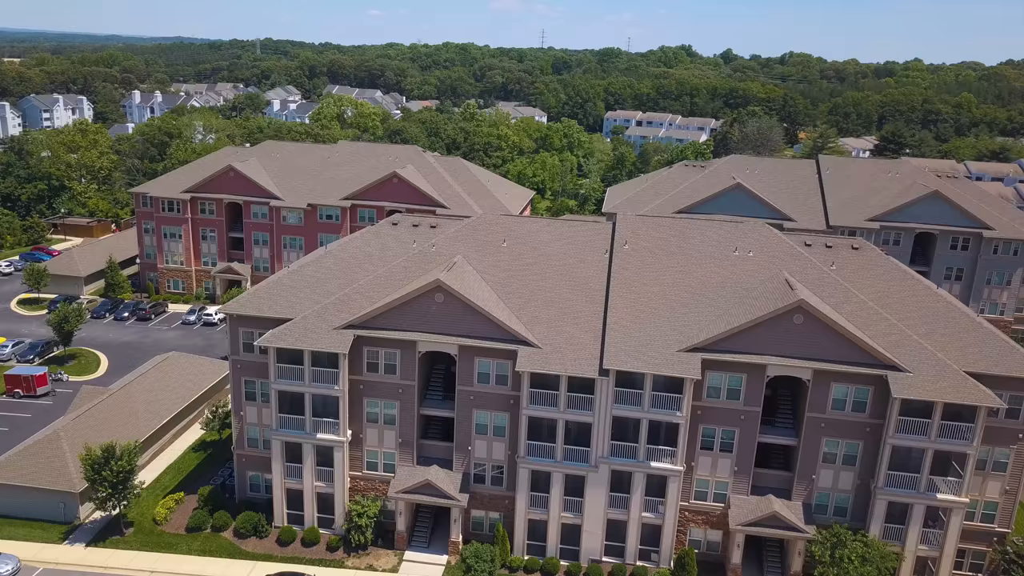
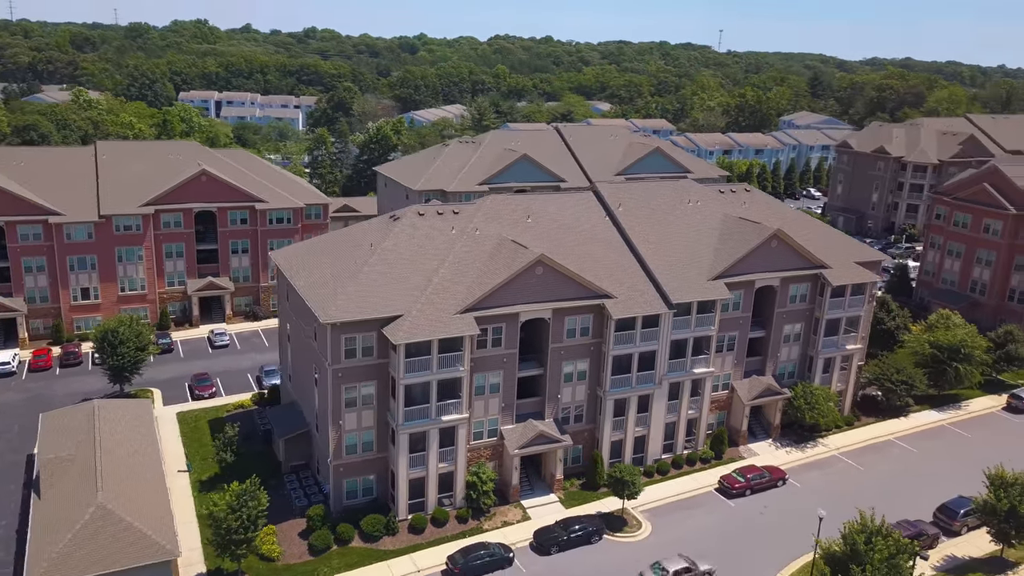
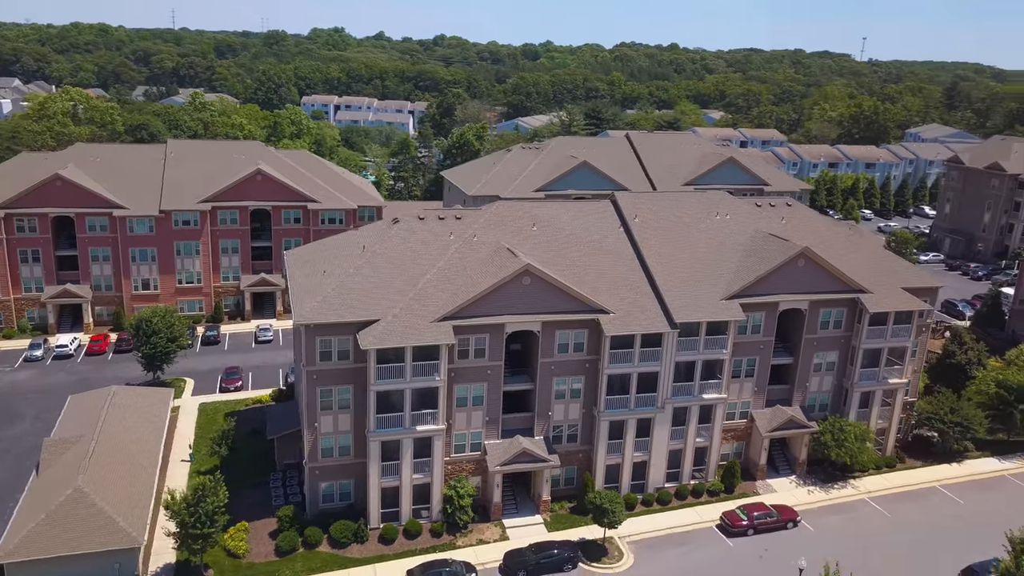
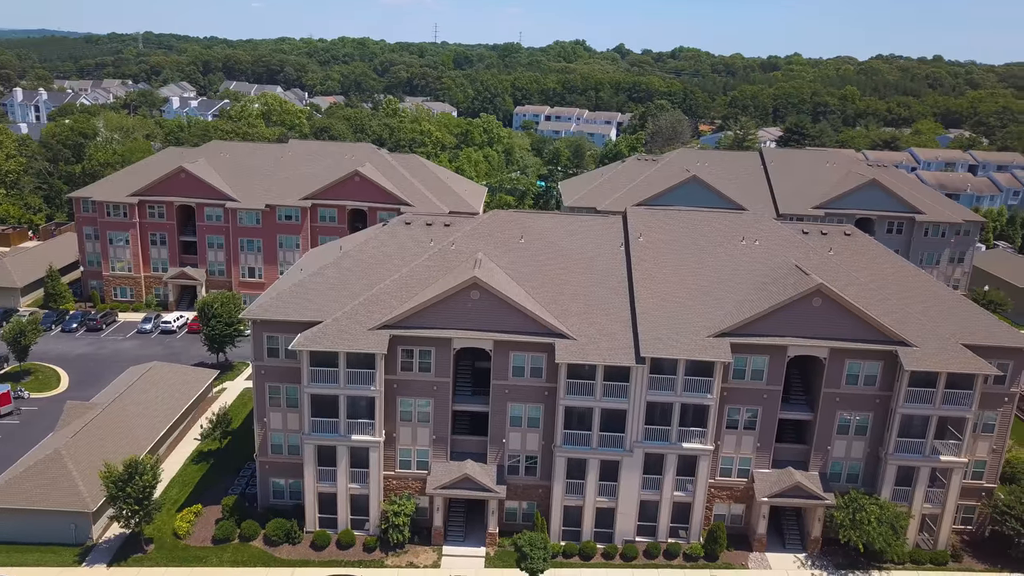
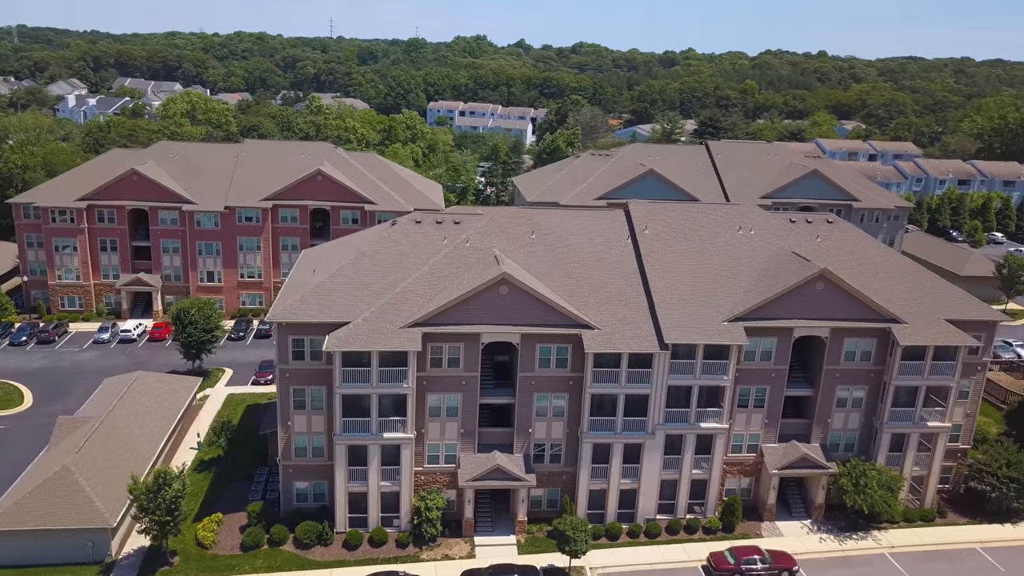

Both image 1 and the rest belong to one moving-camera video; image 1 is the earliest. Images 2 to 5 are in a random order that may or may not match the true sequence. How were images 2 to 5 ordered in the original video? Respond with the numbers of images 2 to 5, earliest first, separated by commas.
4, 5, 3, 2
